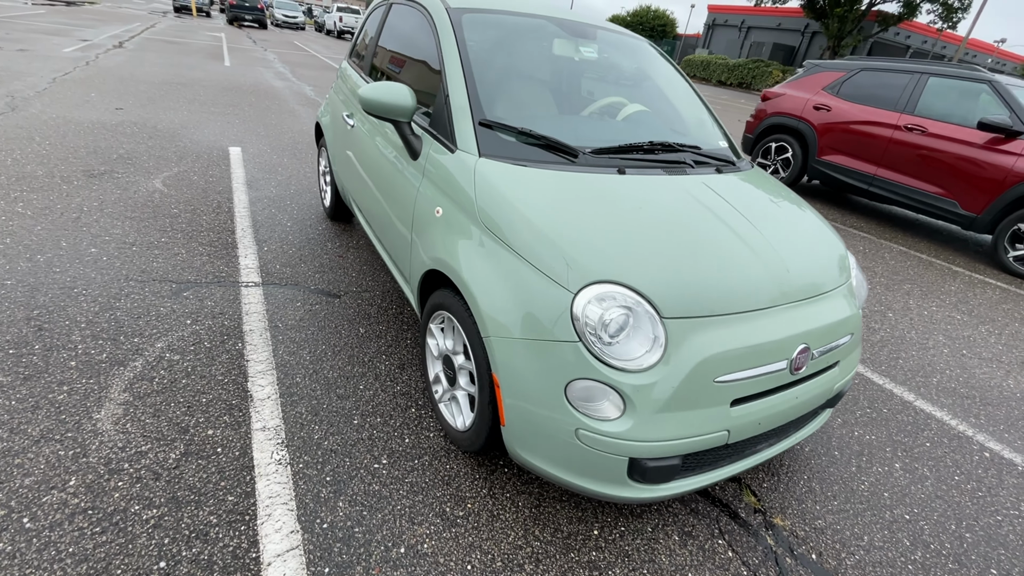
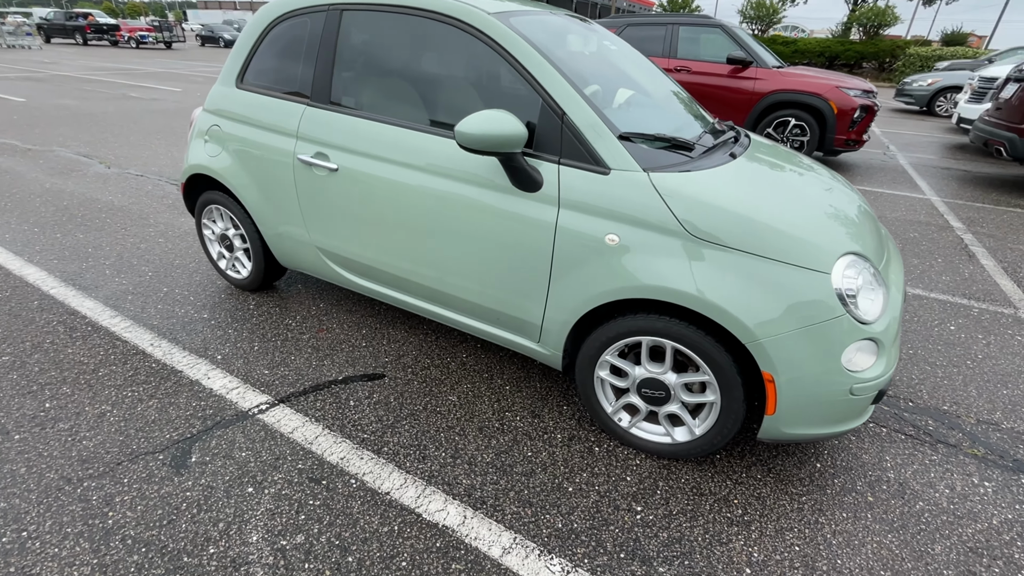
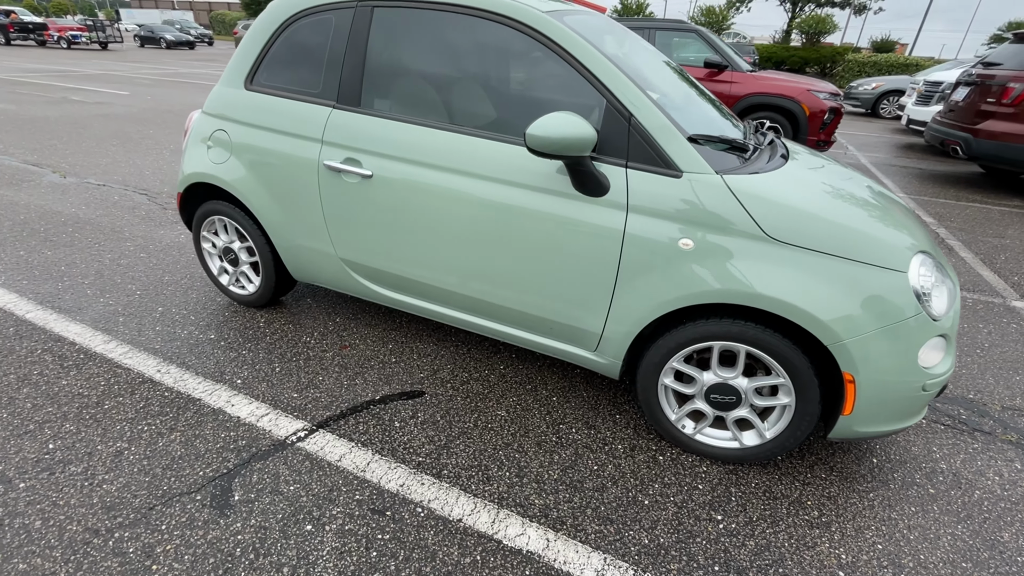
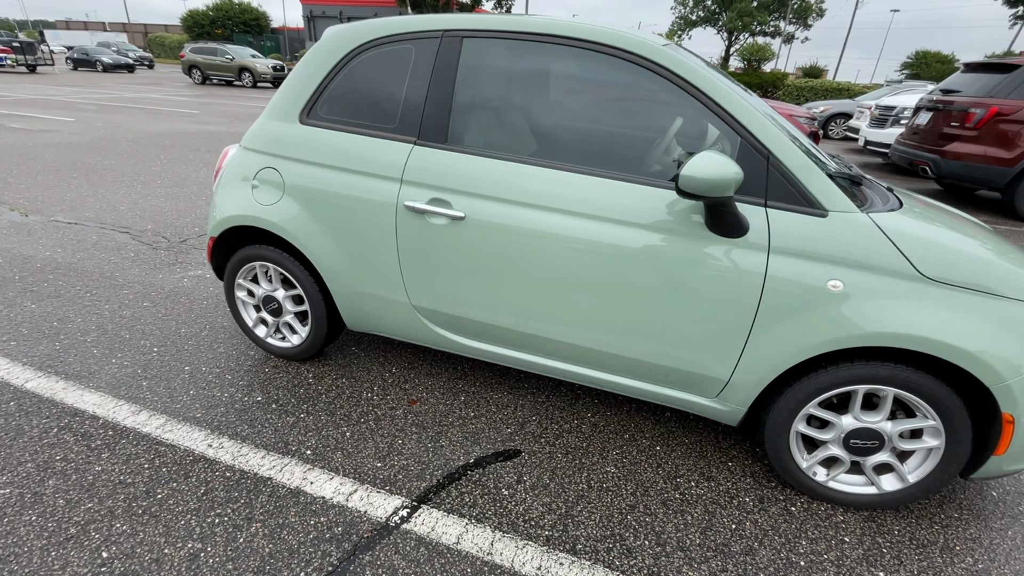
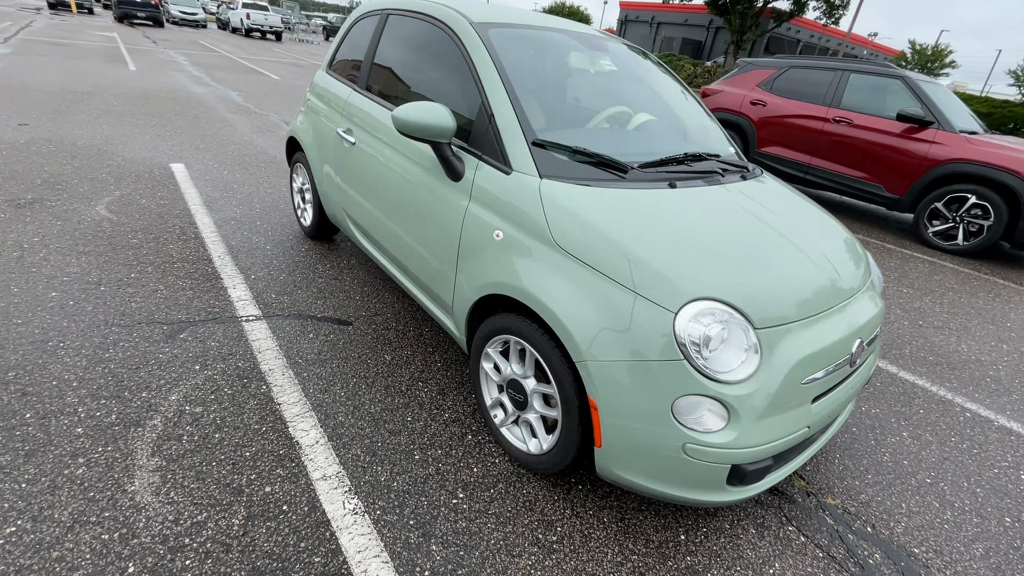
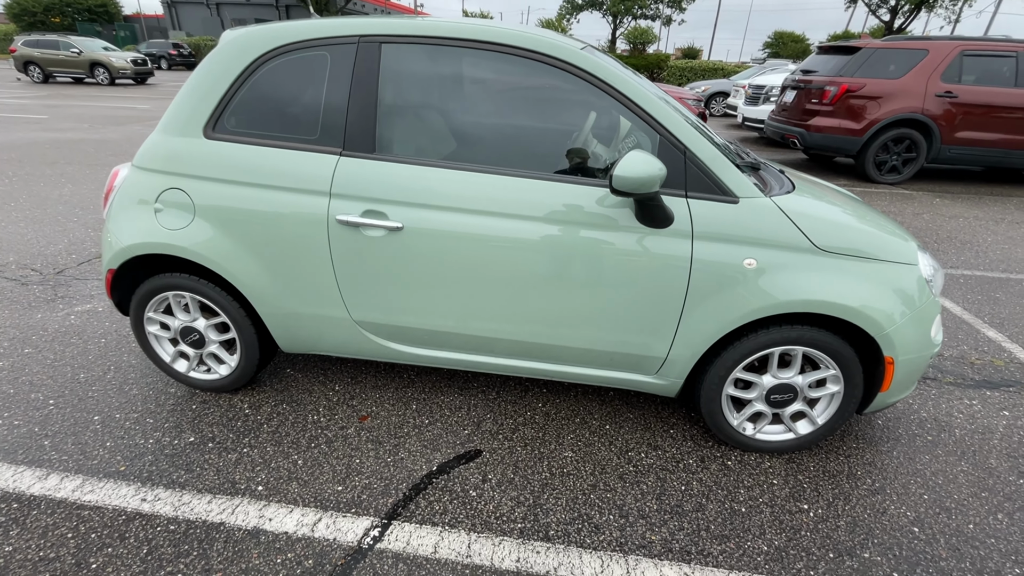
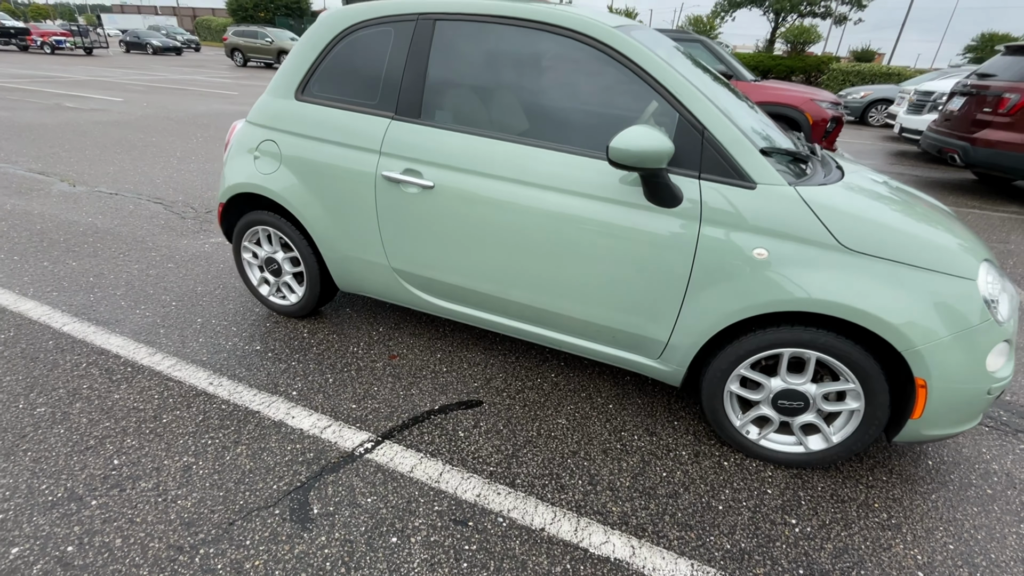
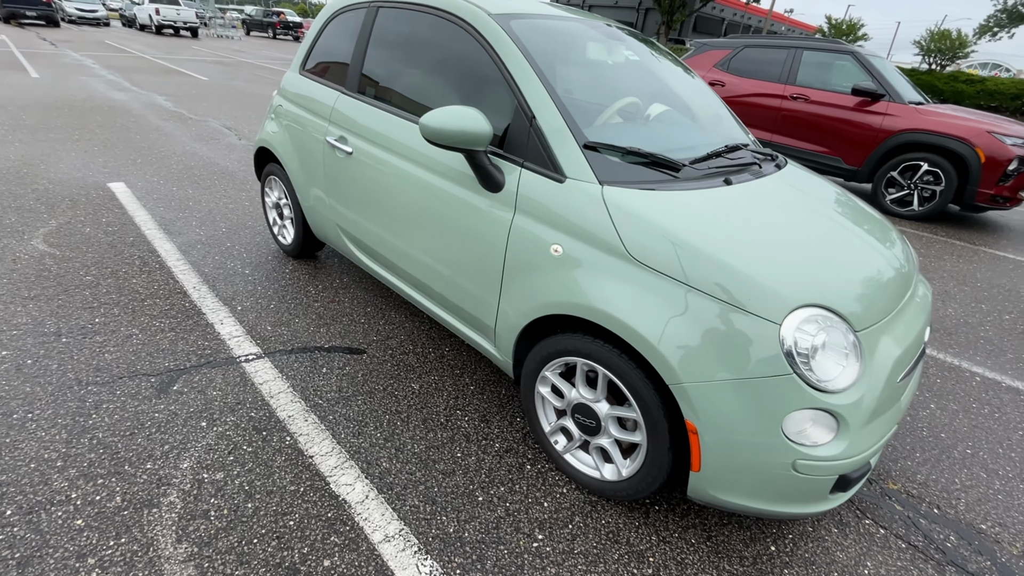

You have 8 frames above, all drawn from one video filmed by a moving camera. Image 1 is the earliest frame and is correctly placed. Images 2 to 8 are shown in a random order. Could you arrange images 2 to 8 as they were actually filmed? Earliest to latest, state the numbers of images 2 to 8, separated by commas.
5, 8, 2, 3, 7, 4, 6
